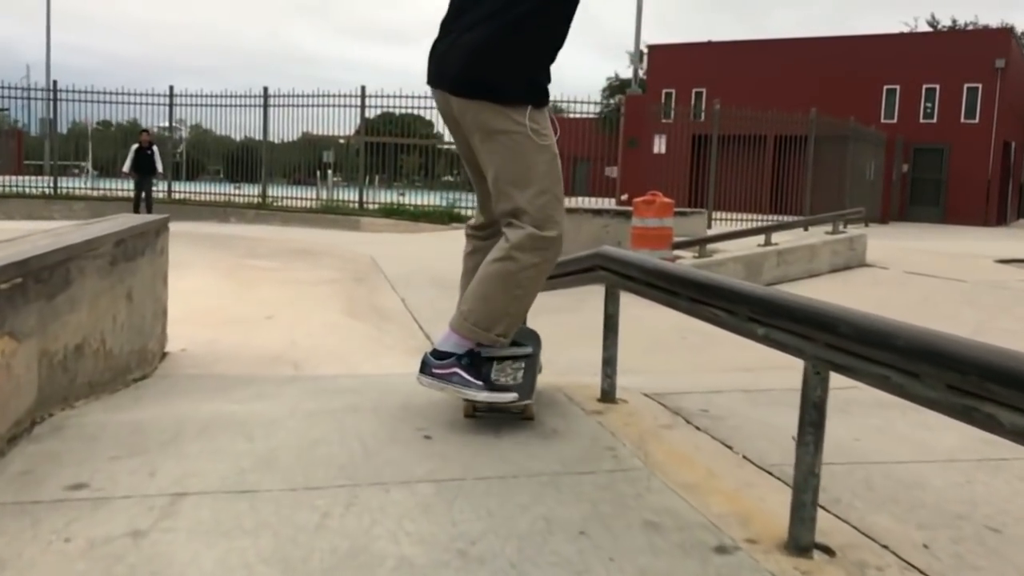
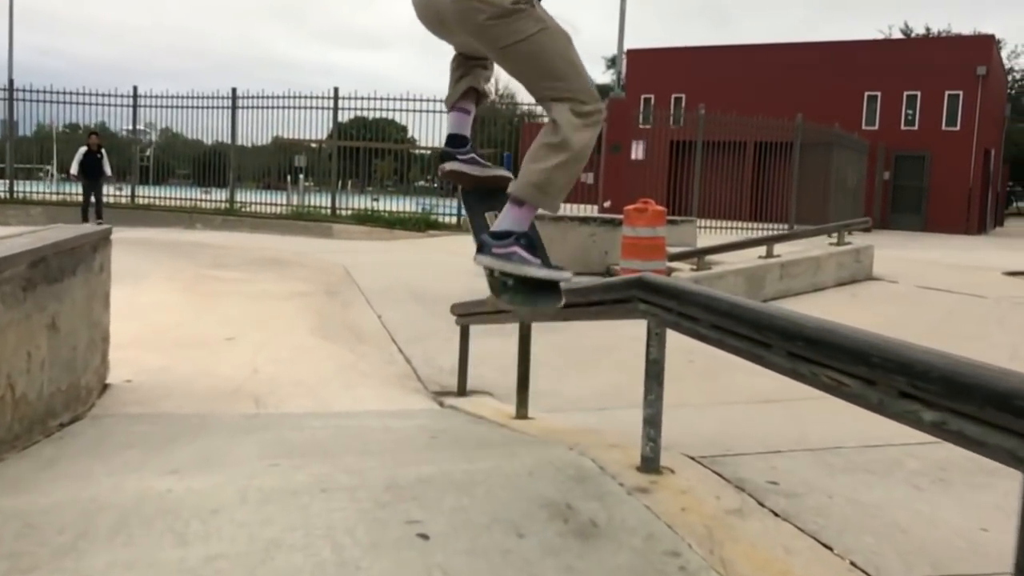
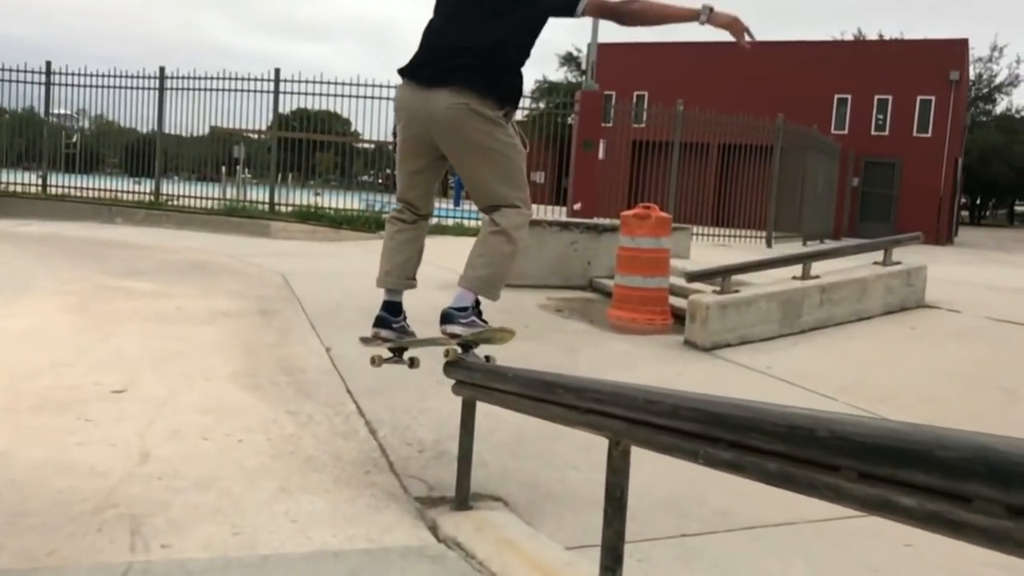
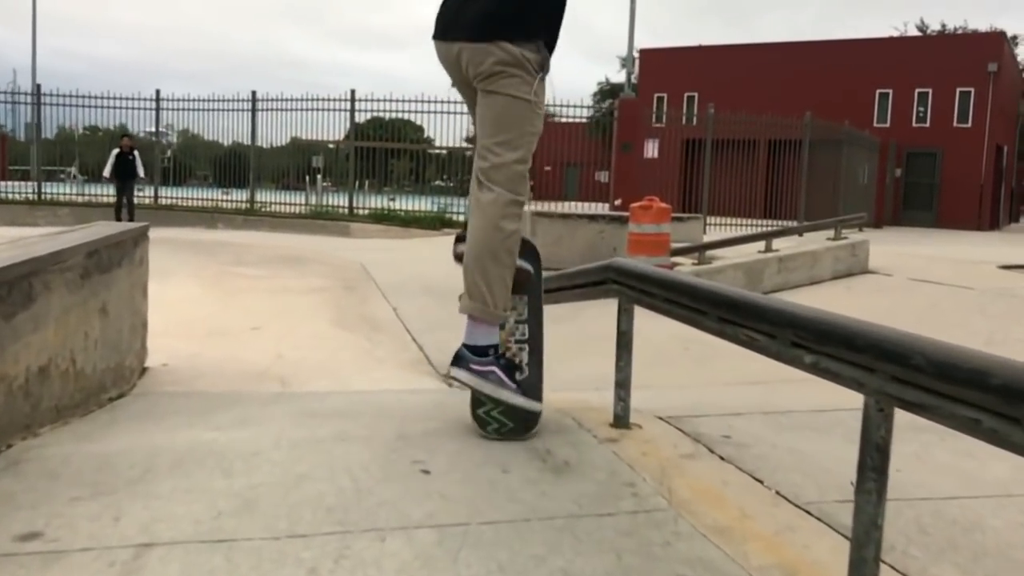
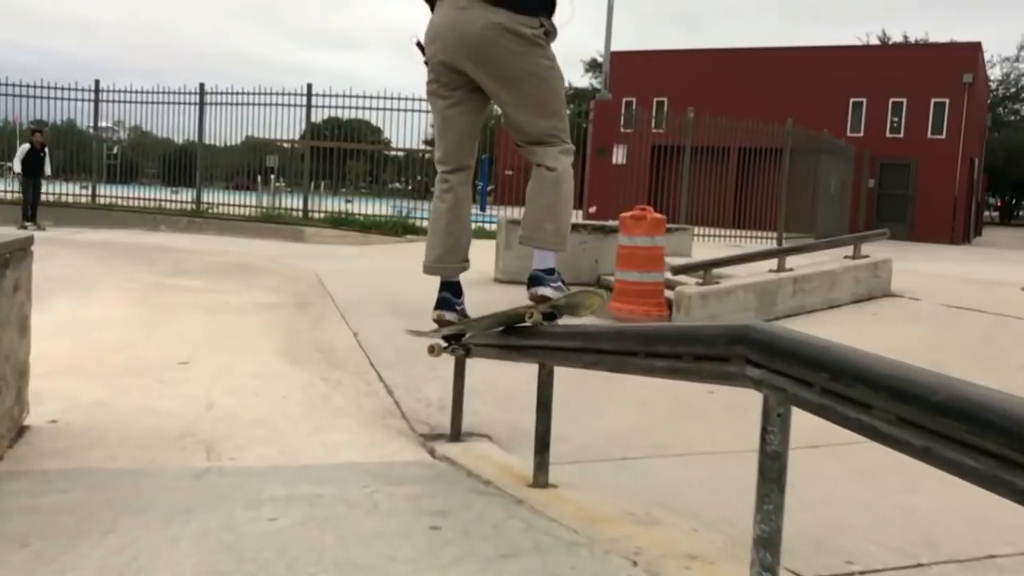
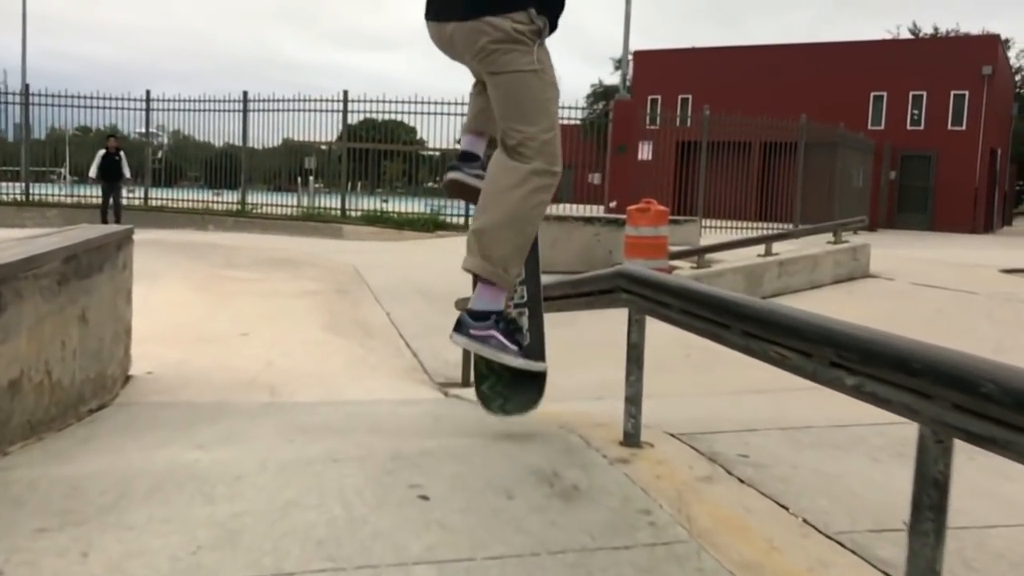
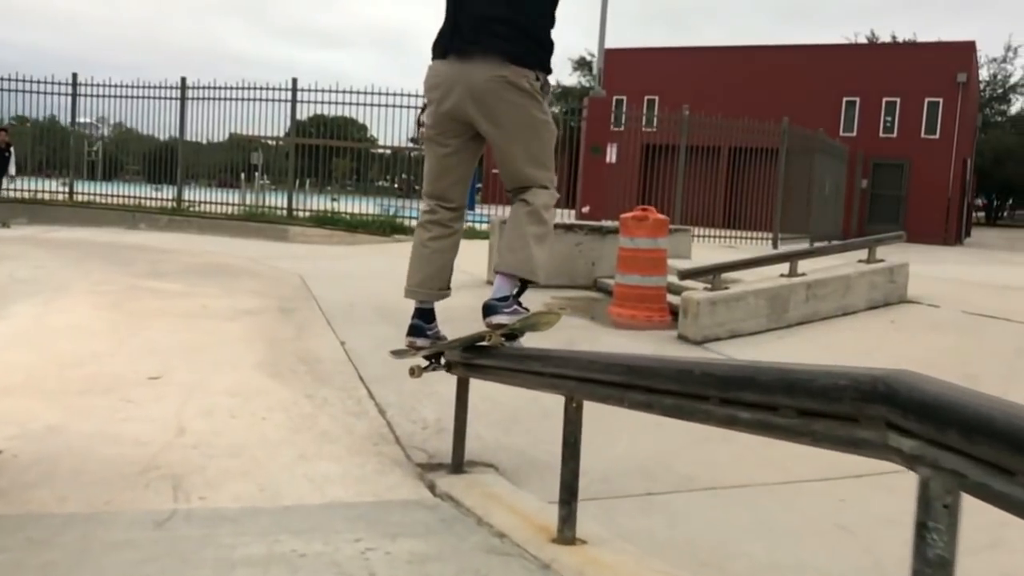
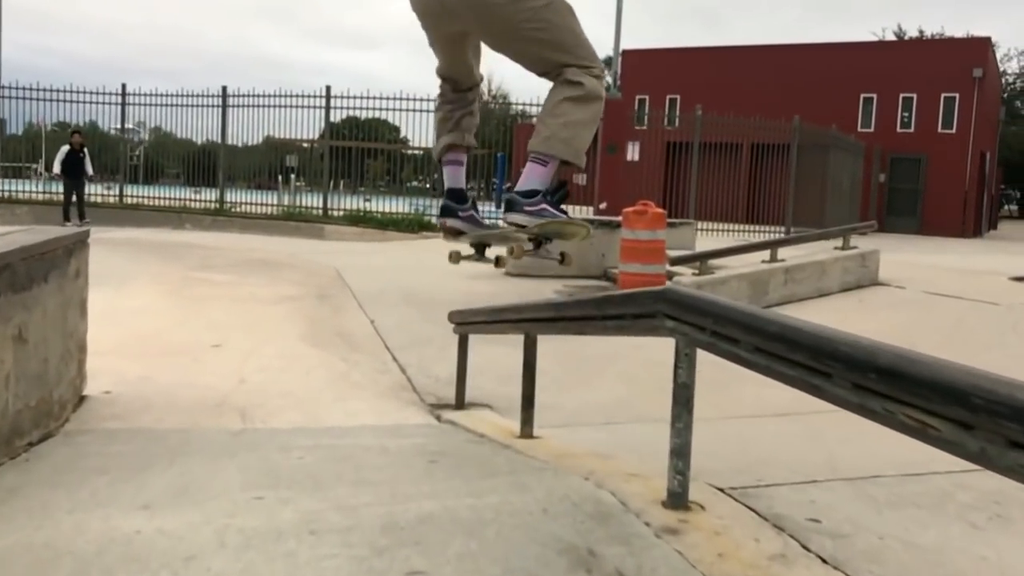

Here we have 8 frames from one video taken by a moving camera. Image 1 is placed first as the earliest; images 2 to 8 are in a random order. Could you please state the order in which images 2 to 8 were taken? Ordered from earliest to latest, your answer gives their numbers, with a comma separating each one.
4, 6, 2, 8, 5, 7, 3
